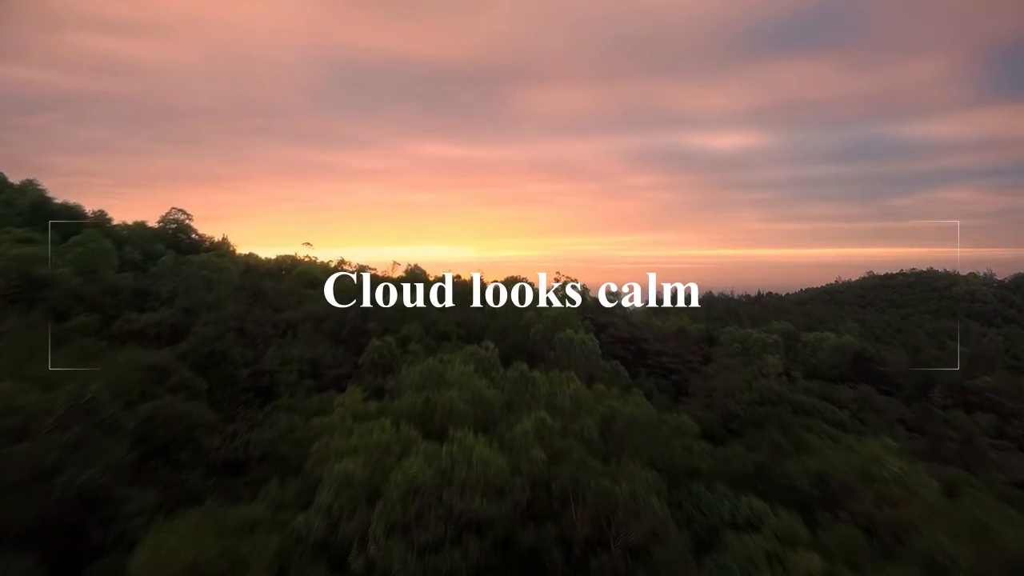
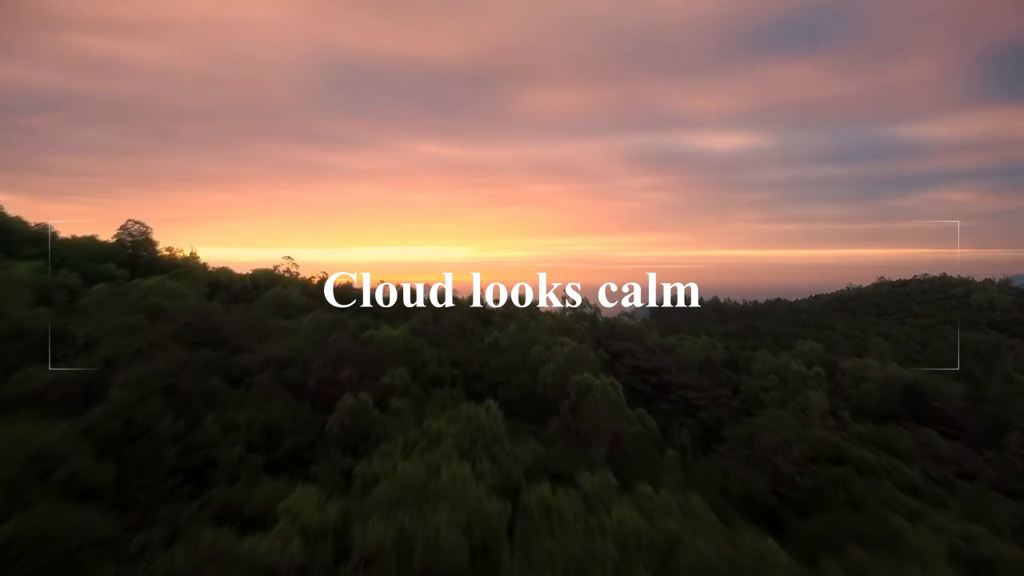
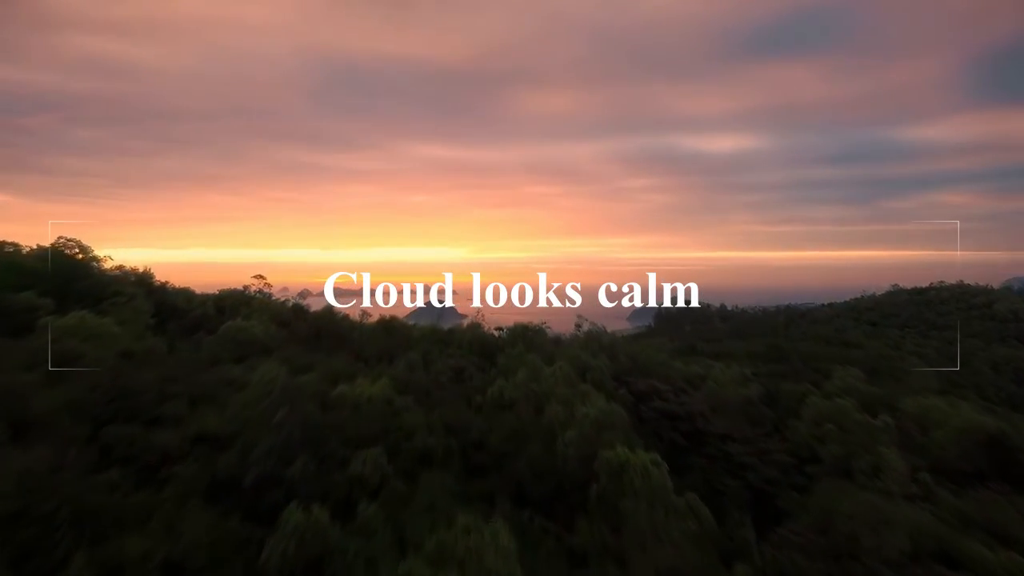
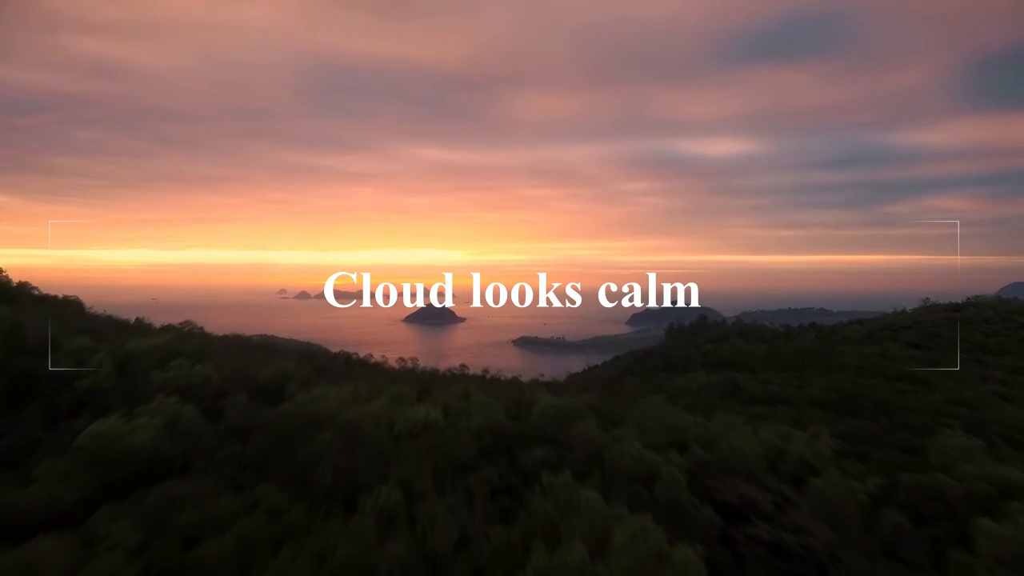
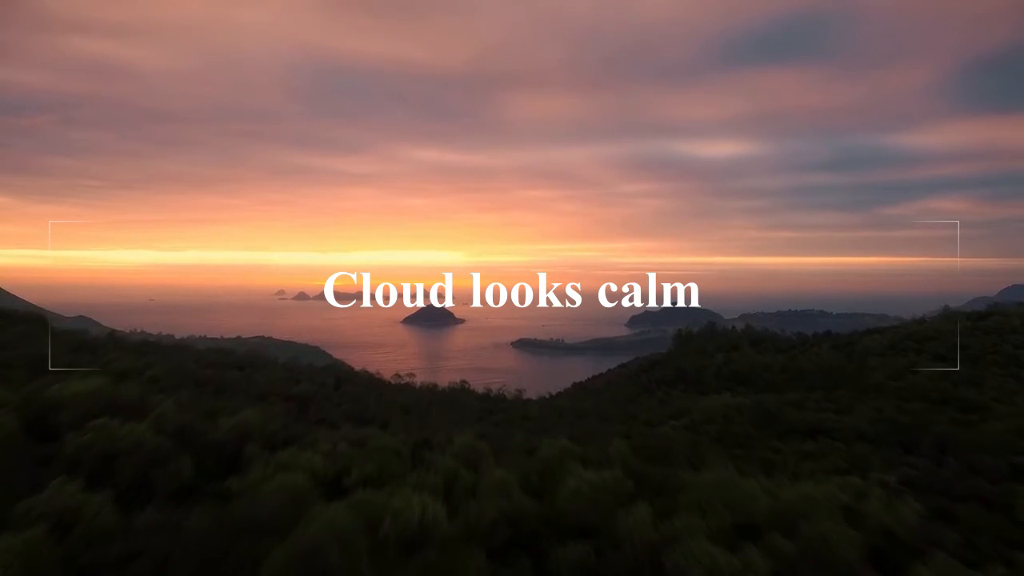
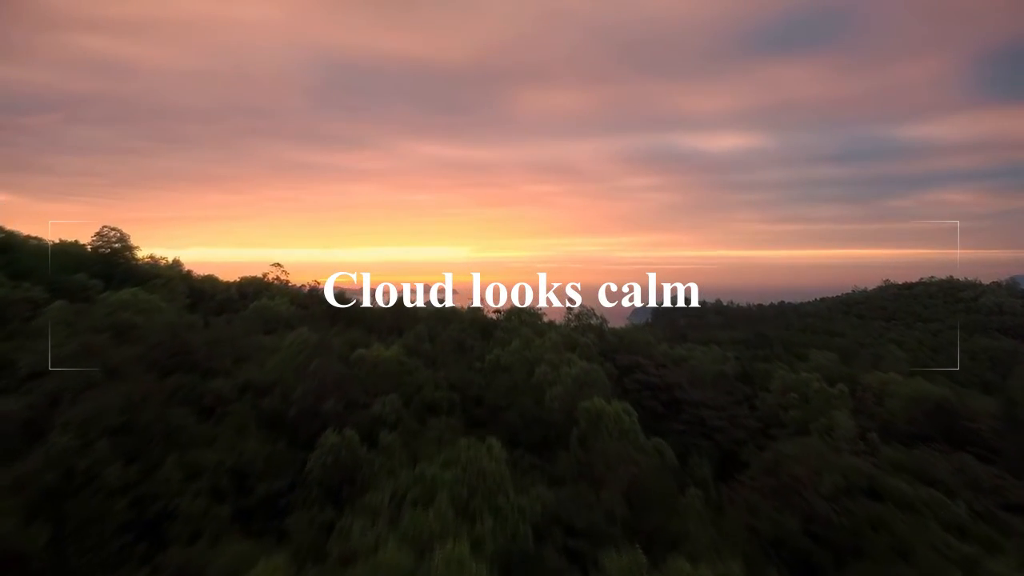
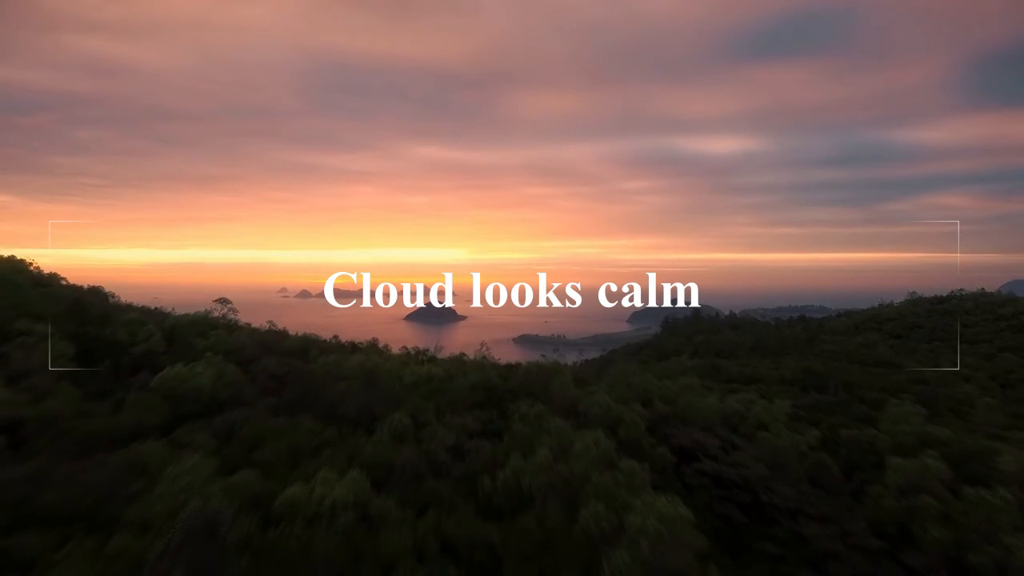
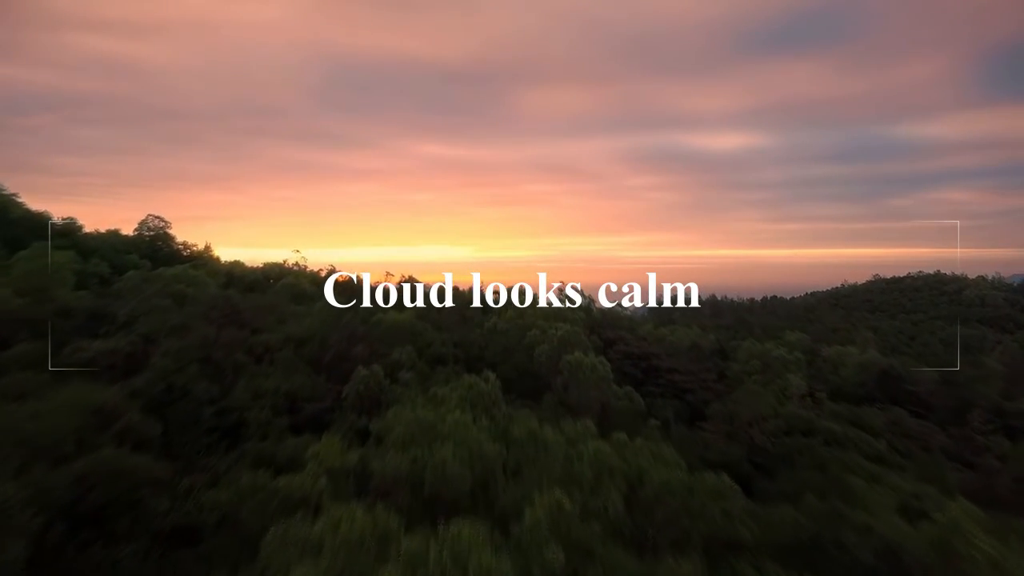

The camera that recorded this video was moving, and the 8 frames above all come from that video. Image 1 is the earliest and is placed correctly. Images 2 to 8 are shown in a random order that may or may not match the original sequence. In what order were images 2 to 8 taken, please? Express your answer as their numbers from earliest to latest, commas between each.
8, 2, 6, 3, 7, 4, 5
